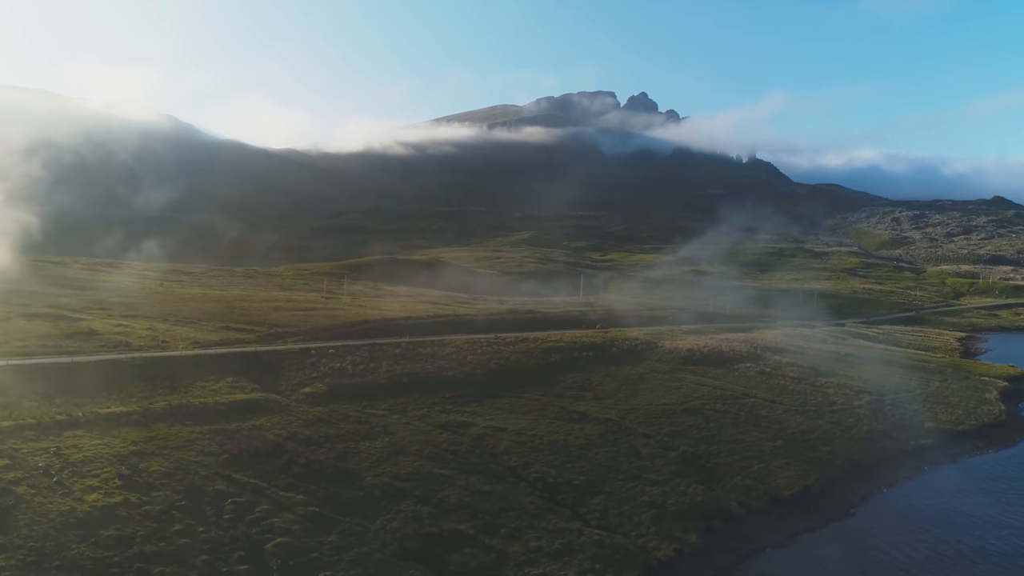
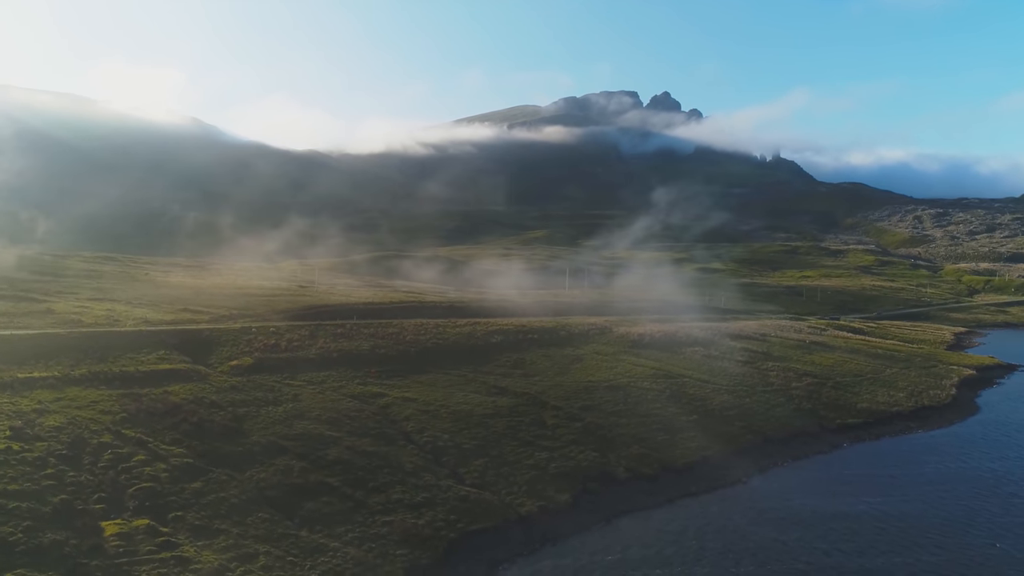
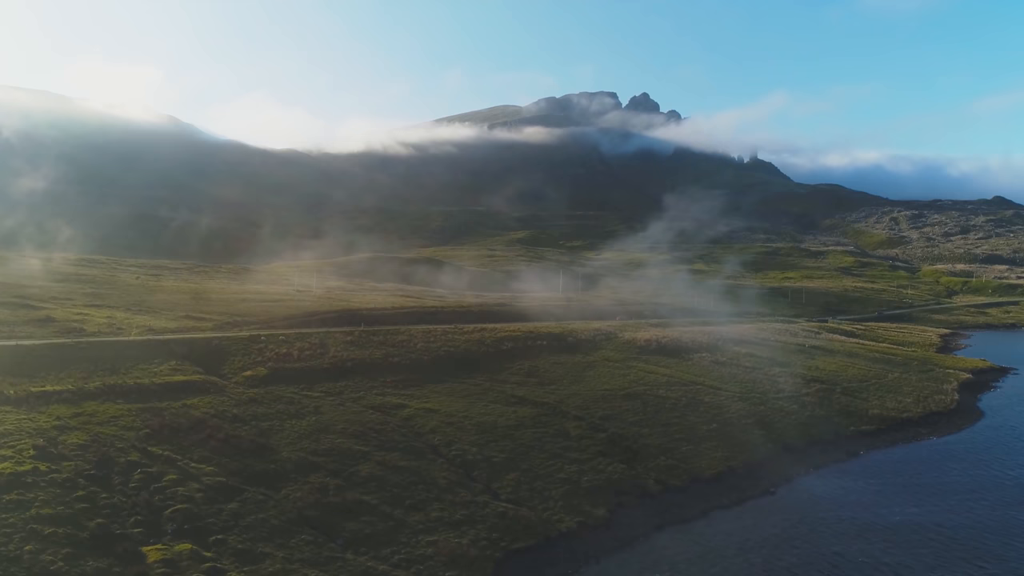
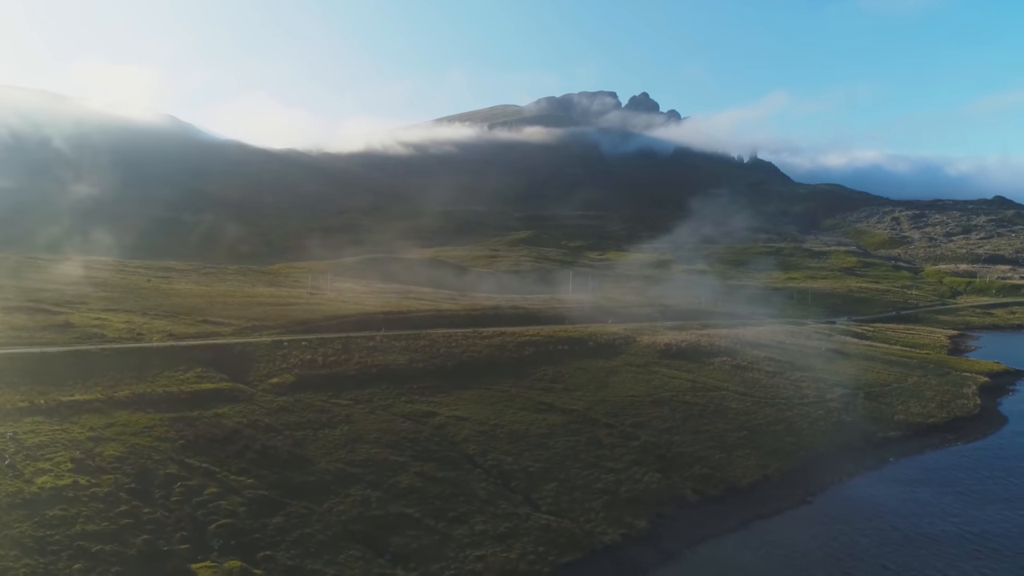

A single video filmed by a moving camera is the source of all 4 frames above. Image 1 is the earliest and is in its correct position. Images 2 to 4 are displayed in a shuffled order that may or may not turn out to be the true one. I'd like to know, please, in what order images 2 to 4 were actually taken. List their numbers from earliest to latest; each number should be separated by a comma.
4, 3, 2
